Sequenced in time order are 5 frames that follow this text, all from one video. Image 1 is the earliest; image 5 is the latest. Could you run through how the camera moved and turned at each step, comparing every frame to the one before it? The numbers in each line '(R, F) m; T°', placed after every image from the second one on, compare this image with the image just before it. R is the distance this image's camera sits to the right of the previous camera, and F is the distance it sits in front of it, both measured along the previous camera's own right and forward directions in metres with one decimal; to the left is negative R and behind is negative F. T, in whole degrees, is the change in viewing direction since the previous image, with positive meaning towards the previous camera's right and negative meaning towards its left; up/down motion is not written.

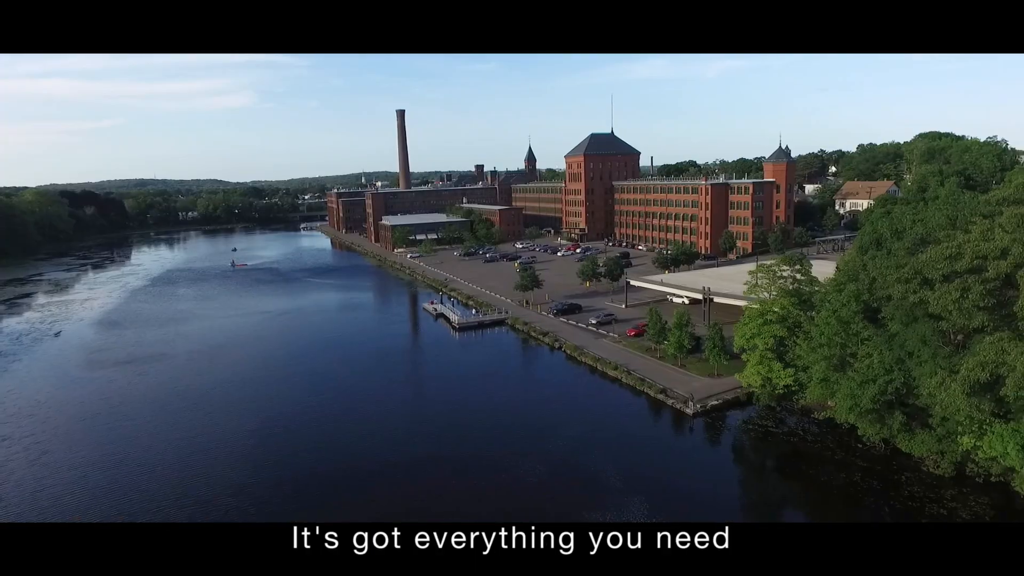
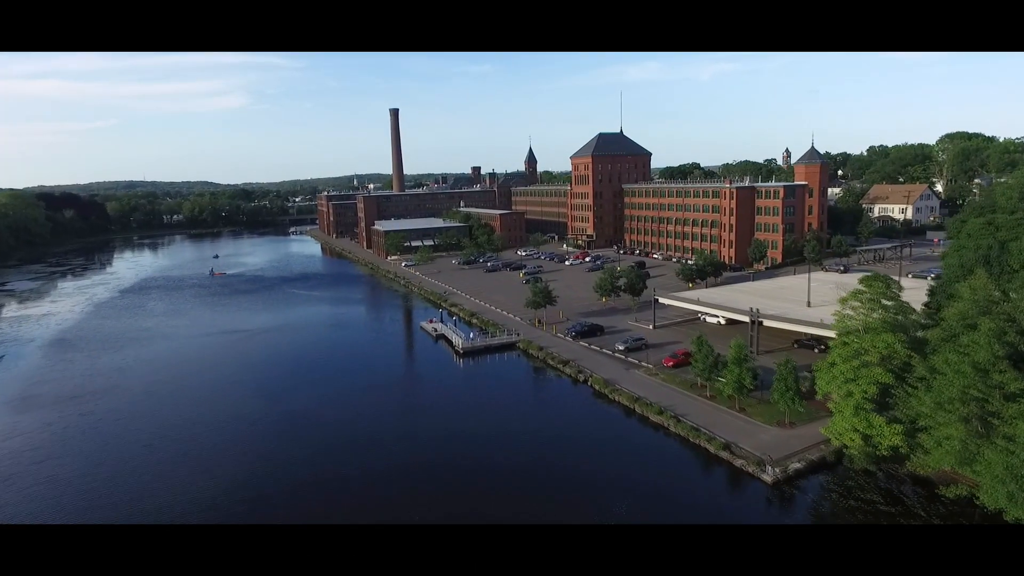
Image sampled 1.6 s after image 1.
(-0.4, +2.2) m; +1°
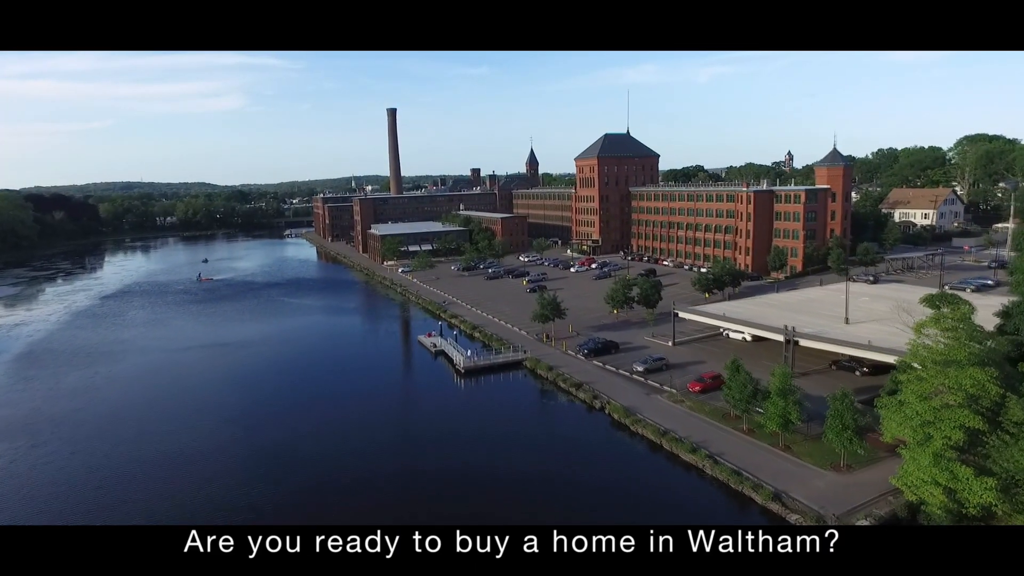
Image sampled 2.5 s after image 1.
(-0.2, +1.3) m; 0°
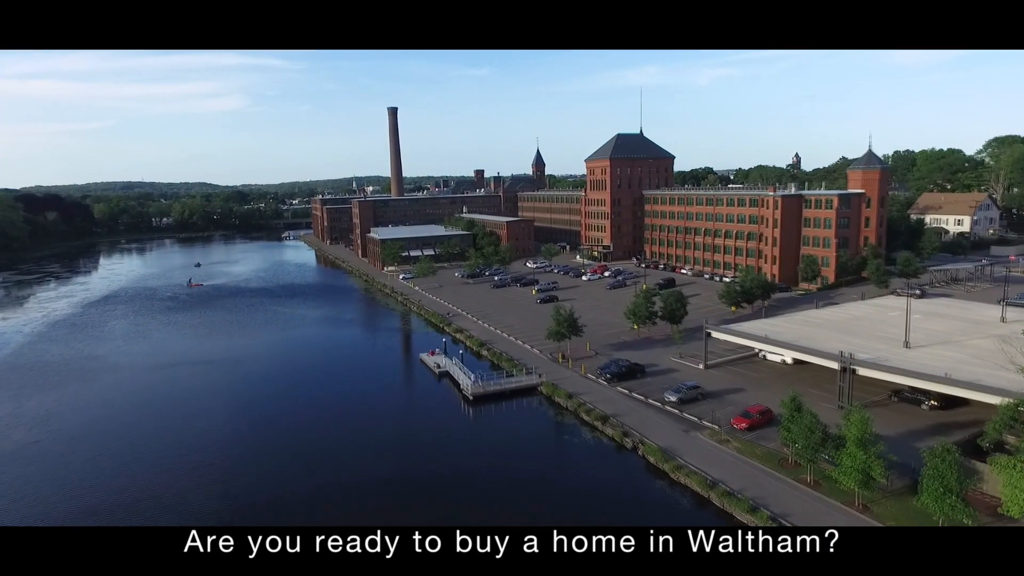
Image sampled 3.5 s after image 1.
(-0.3, +1.5) m; 0°
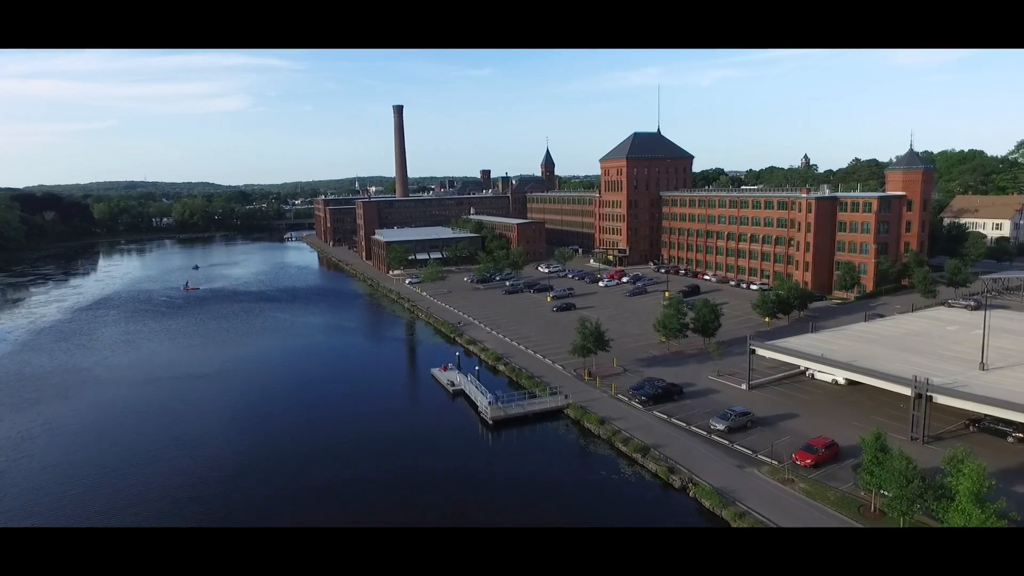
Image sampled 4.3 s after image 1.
(-0.4, +1.2) m; 0°
